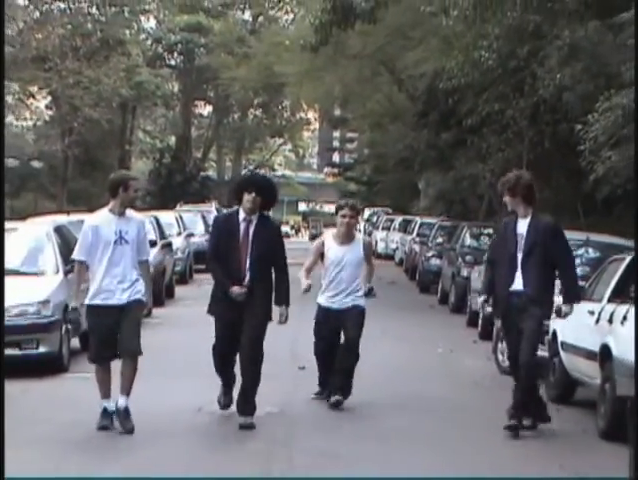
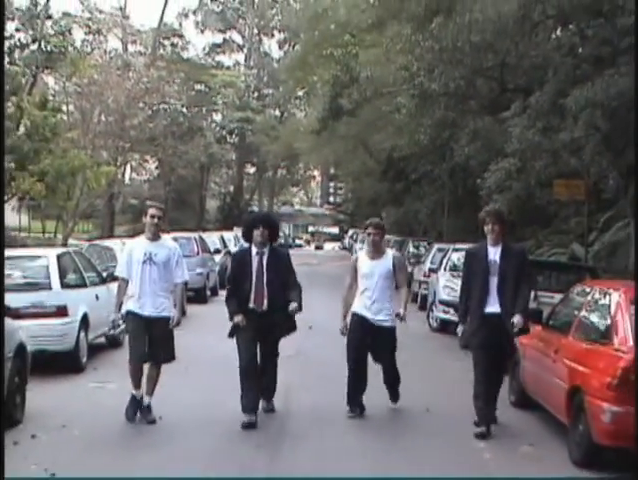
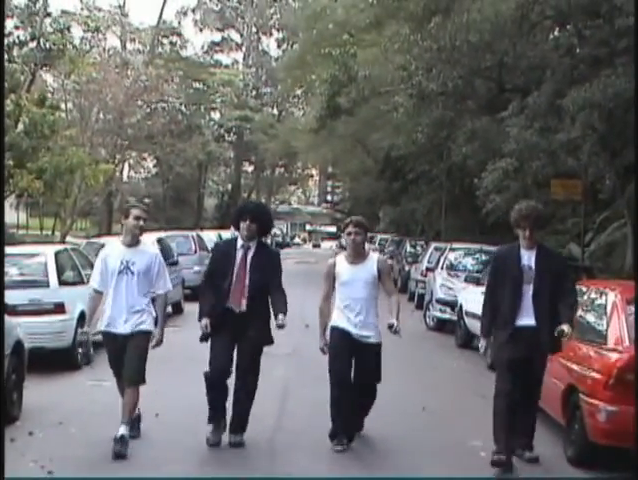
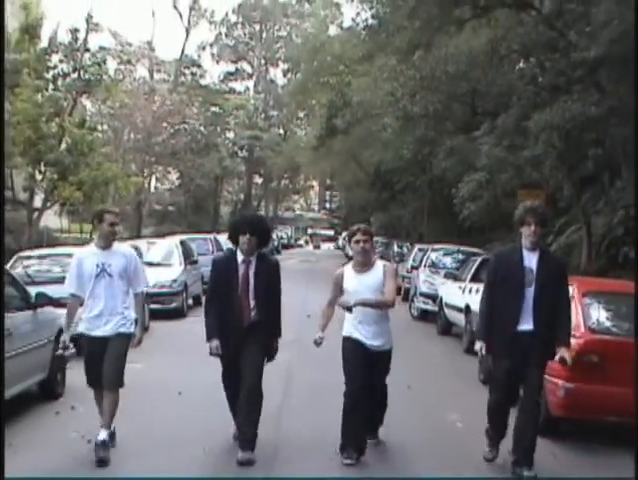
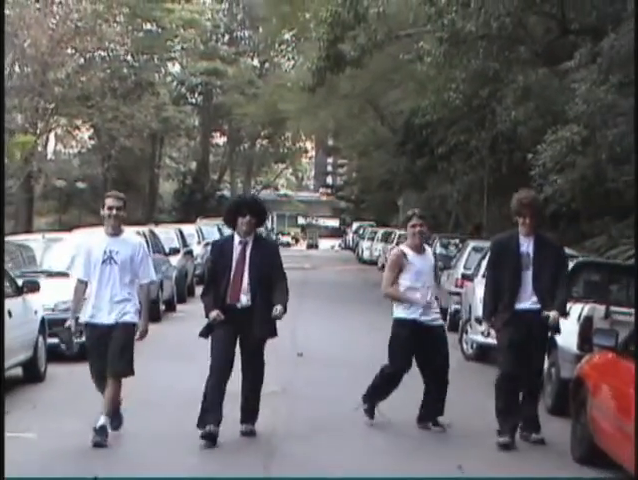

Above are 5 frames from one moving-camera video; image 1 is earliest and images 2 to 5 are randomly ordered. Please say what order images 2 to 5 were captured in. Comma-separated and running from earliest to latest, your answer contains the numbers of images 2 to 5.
5, 2, 3, 4
